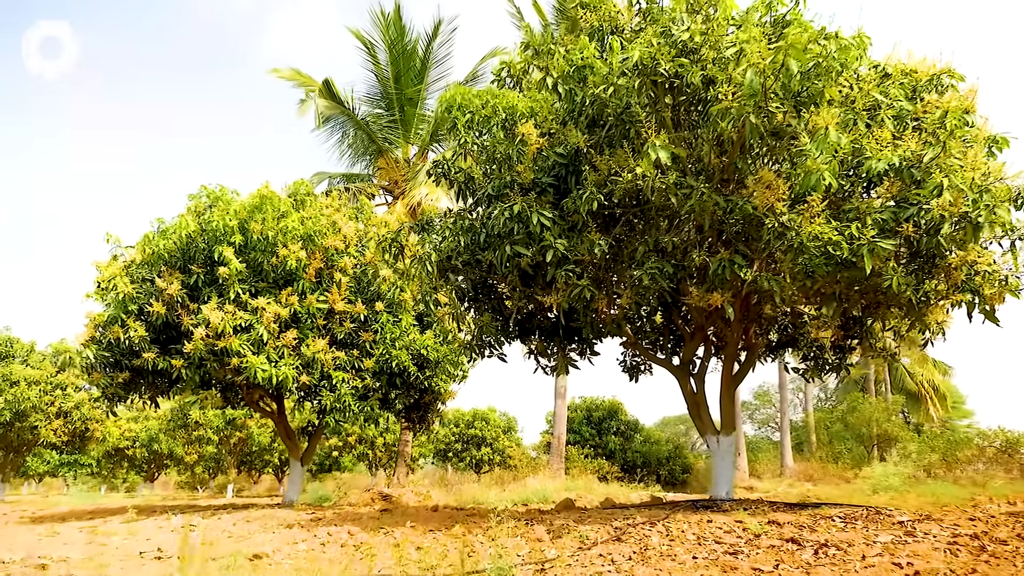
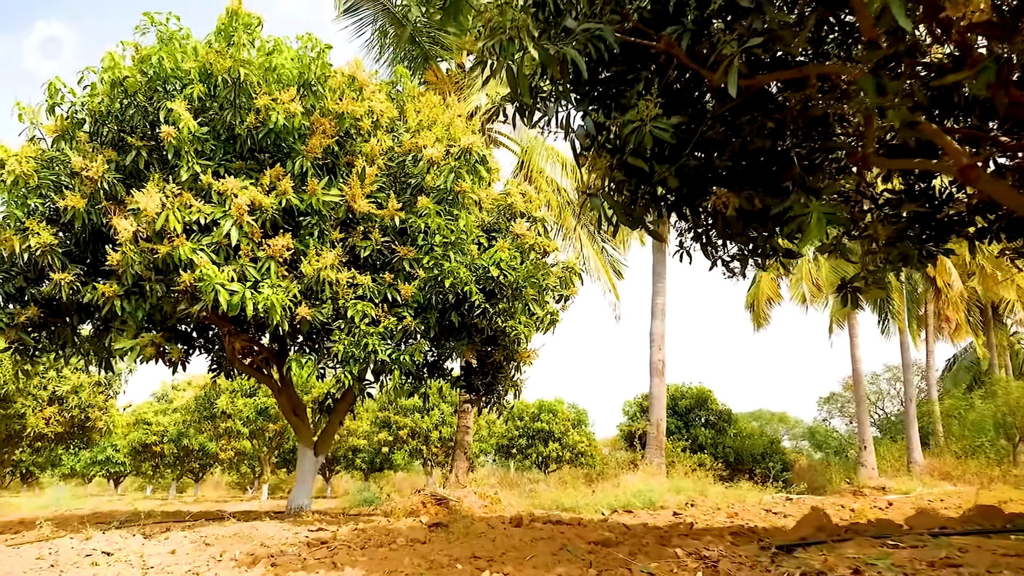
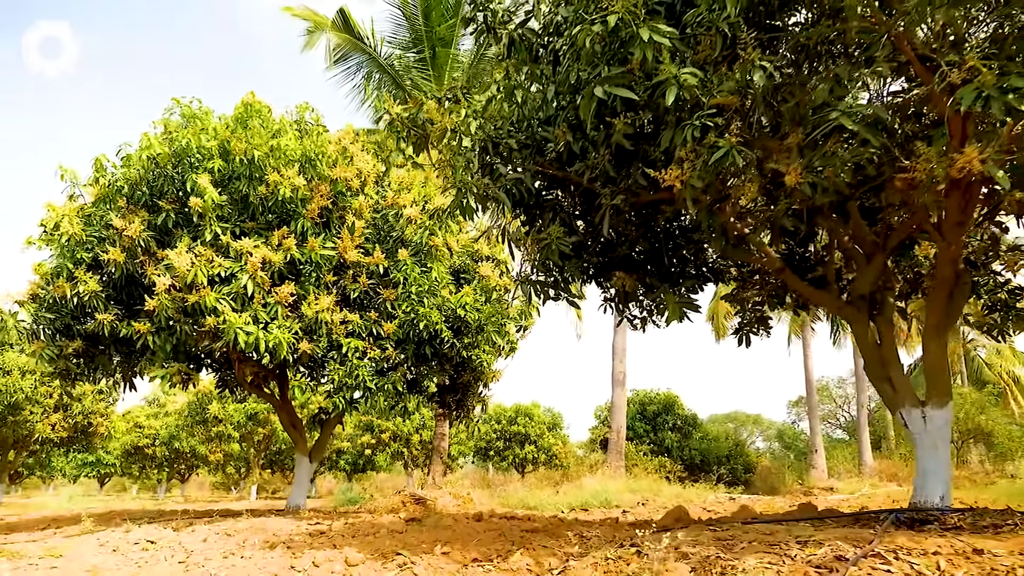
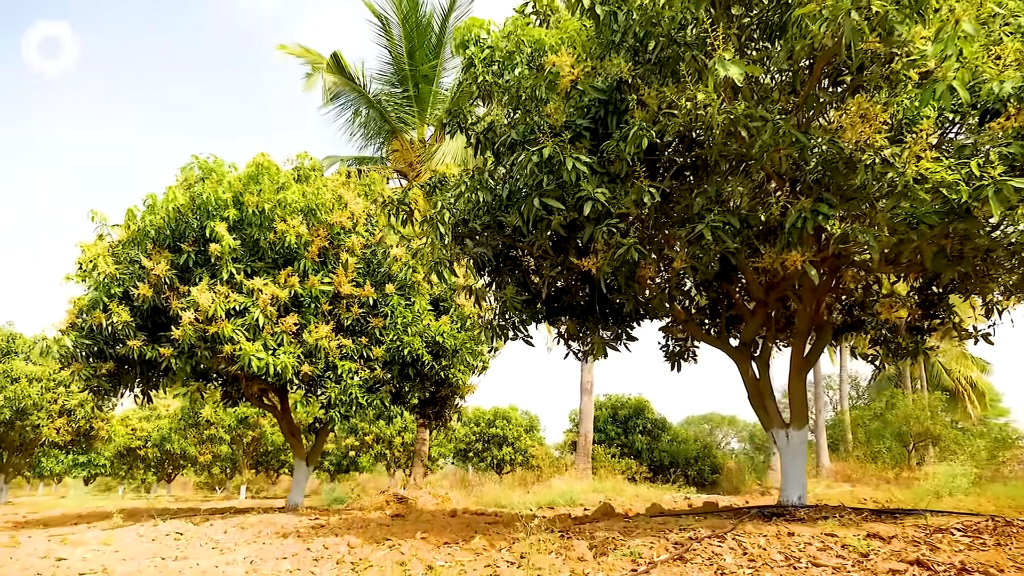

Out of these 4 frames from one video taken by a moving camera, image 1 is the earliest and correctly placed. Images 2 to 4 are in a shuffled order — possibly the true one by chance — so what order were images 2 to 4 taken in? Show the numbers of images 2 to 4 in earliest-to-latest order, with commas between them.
4, 3, 2
